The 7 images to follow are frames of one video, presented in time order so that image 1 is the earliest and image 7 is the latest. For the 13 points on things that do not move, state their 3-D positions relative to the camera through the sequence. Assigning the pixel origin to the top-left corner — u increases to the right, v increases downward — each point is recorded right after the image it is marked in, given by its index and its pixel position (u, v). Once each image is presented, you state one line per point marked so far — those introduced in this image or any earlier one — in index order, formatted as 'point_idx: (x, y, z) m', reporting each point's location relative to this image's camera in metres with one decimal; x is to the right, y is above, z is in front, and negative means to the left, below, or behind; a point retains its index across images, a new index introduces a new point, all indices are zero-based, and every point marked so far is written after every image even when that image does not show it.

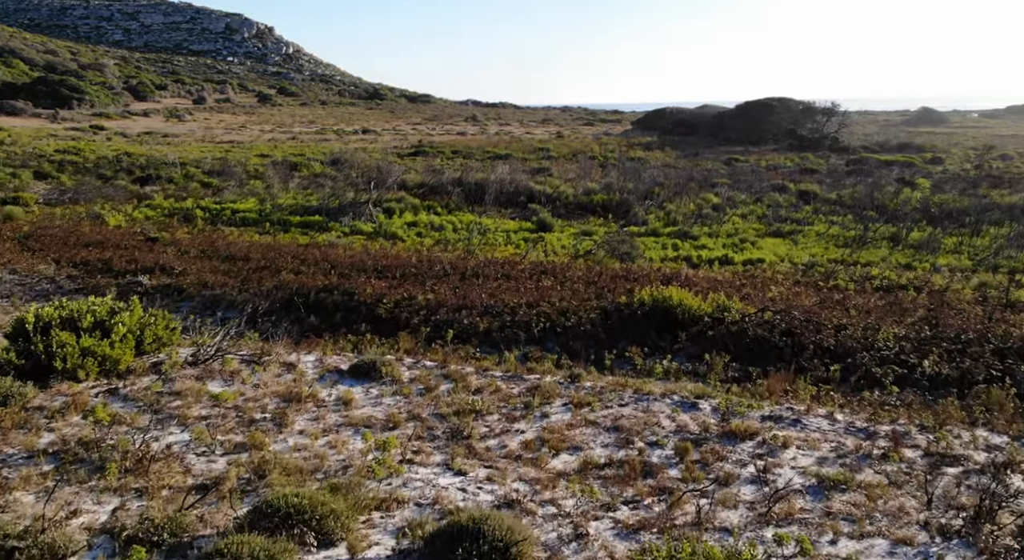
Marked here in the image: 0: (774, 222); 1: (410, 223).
0: (+5.9, +1.3, +19.1) m
1: (-2.2, +1.2, +18.0) m
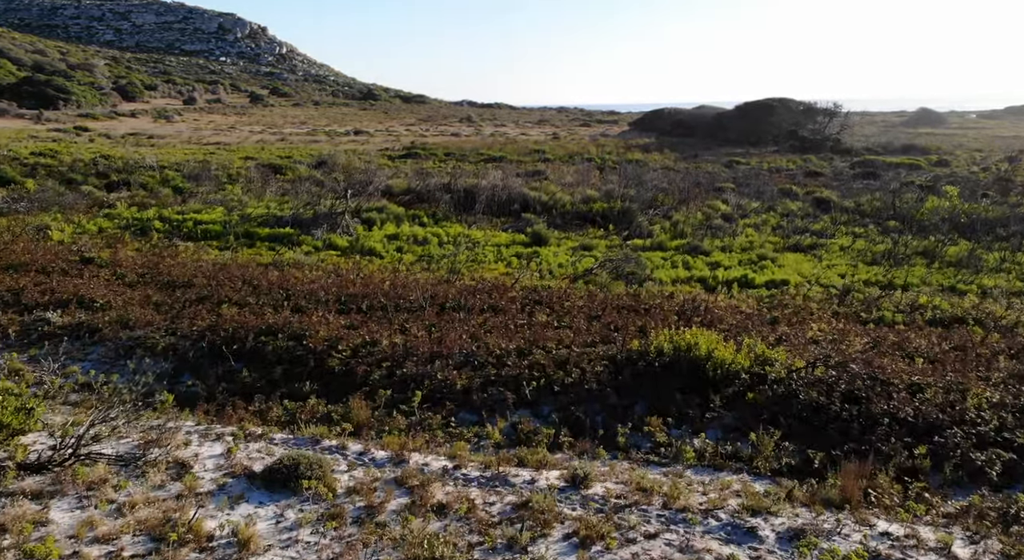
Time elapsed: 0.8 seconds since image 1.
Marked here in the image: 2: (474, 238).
0: (+5.8, +0.9, +17.4) m
1: (-2.3, +0.9, +16.2) m
2: (-0.7, +0.8, +16.5) m
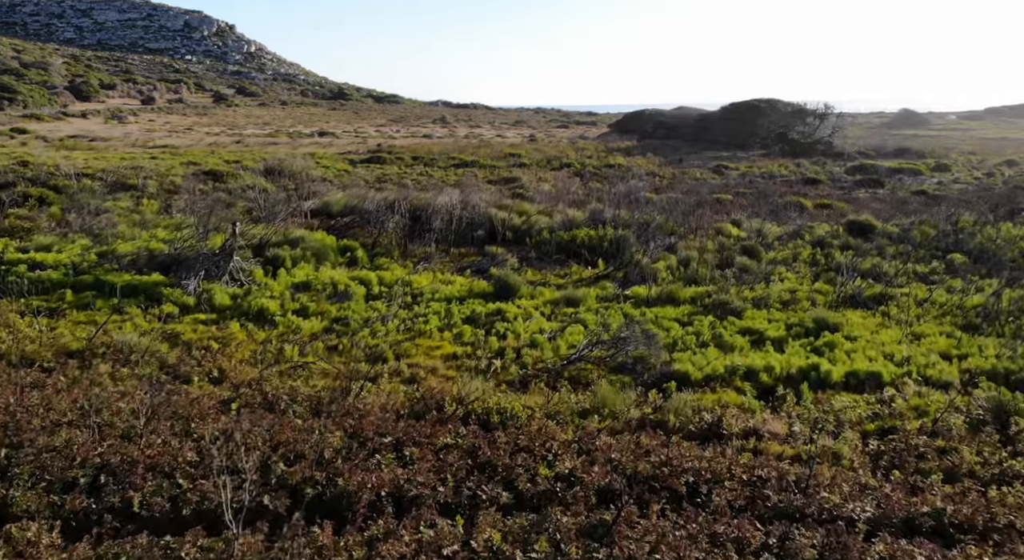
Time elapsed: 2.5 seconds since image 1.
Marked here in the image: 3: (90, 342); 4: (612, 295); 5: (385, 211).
0: (+5.1, 0.0, +13.1) m
1: (-2.9, -0.1, +11.7) m
2: (-1.4, -0.1, +12.0) m
3: (-4.3, -0.6, +8.9) m
4: (+1.4, -0.2, +12.0) m
5: (-2.7, +1.4, +17.7) m
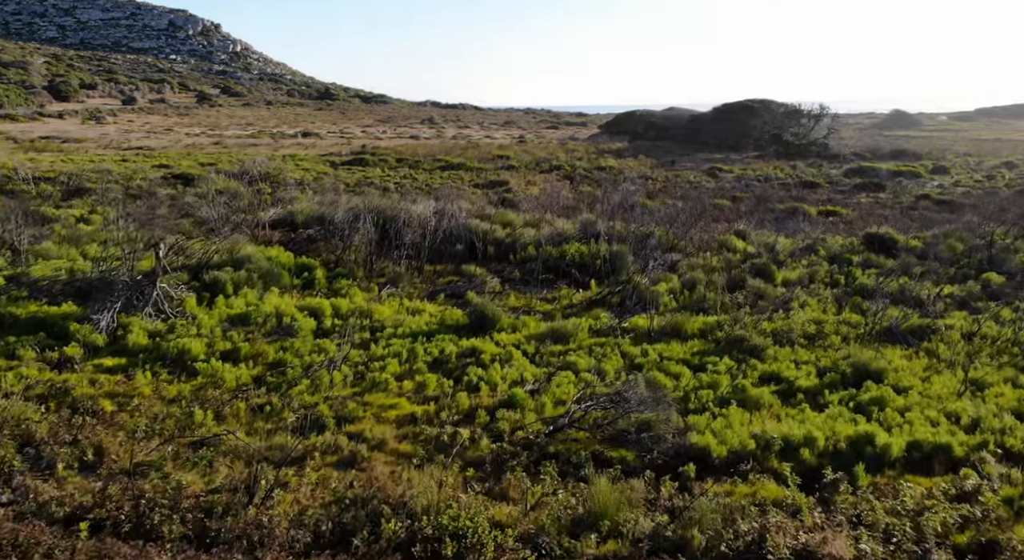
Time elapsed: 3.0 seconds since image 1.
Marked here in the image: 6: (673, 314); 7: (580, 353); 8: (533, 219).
0: (+4.8, -0.3, +11.4) m
1: (-3.2, -0.4, +9.9) m
2: (-1.6, -0.5, +10.2) m
3: (-4.6, -1.0, +7.0) m
4: (+1.2, -0.6, +10.2) m
5: (-3.0, +1.1, +15.9) m
6: (+2.1, -0.4, +10.8) m
7: (+0.7, -0.8, +9.2) m
8: (+0.5, +1.3, +18.5) m
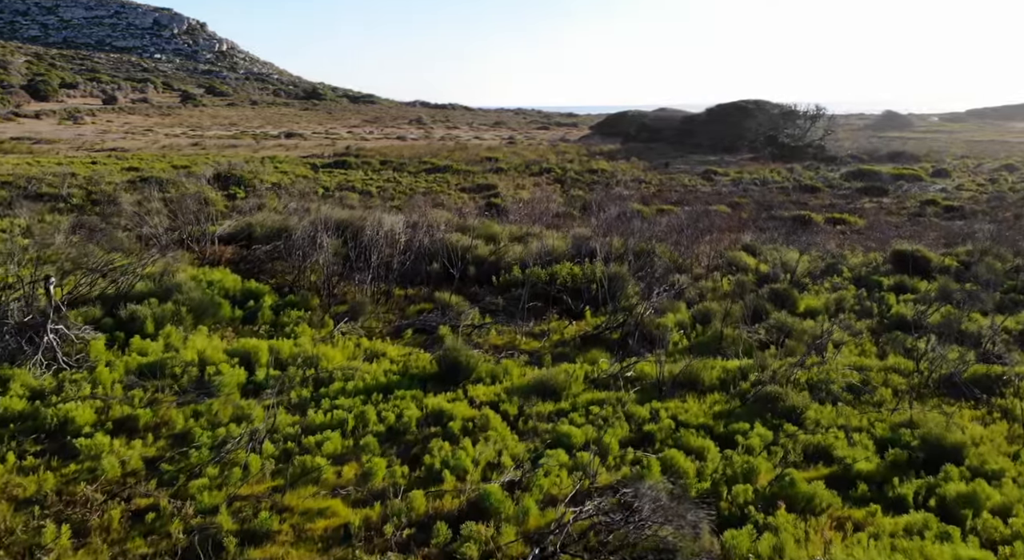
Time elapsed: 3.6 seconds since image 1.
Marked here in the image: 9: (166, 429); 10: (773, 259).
0: (+4.6, -0.7, +9.6) m
1: (-3.4, -0.8, +8.0) m
2: (-1.8, -0.8, +8.3) m
3: (-4.7, -1.4, +5.1) m
4: (+0.9, -0.9, +8.4) m
5: (-3.3, +0.7, +14.0) m
6: (+1.8, -0.8, +9.0) m
7: (+0.5, -1.2, +7.4) m
8: (+0.1, +0.9, +16.7) m
9: (-2.7, -1.2, +6.7) m
10: (+4.5, +0.4, +14.6) m
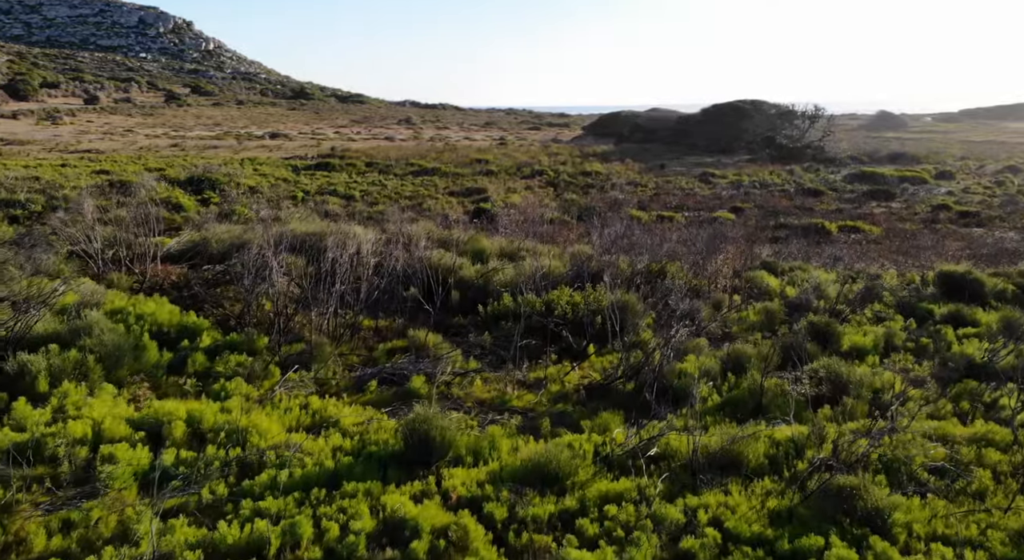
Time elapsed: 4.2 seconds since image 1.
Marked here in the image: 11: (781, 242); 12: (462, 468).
0: (+4.5, -1.1, +7.8) m
1: (-3.5, -1.2, +6.1) m
2: (-1.9, -1.2, +6.4) m
3: (-4.8, -1.8, +3.2) m
4: (+0.9, -1.3, +6.5) m
5: (-3.4, +0.3, +12.1) m
6: (+1.7, -1.2, +7.1) m
7: (+0.4, -1.5, +5.5) m
8: (0.0, +0.6, +14.8) m
9: (-2.8, -1.6, +4.8) m
10: (+4.4, 0.0, +12.8) m
11: (+6.2, +0.9, +19.5) m
12: (-0.4, -1.4, +6.2) m
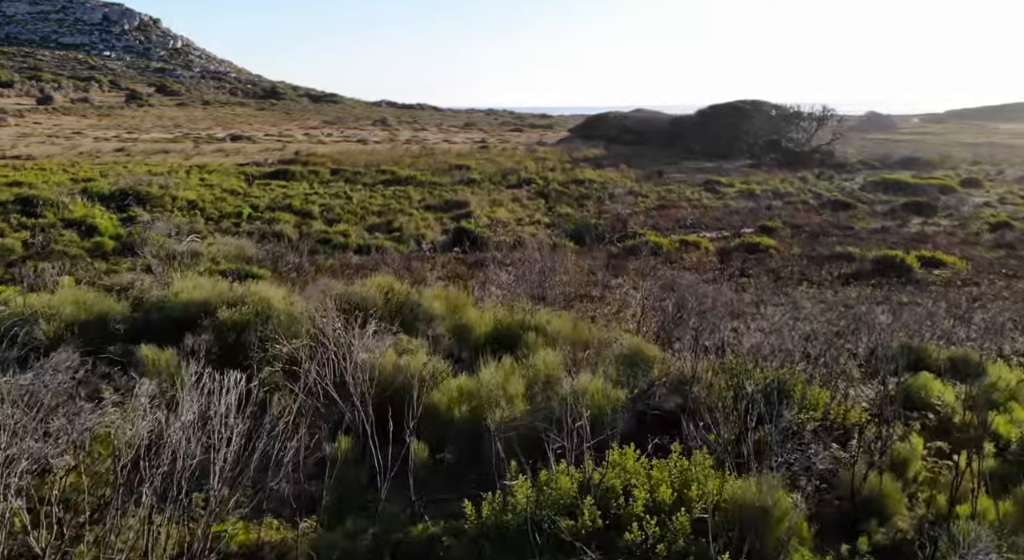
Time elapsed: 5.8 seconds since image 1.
0: (+4.7, -2.1, +2.6) m
1: (-3.3, -2.3, +0.7) m
2: (-1.7, -2.3, +1.1) m
3: (-4.5, -2.9, -2.2) m
4: (+1.1, -2.4, +1.2) m
5: (-3.3, -0.8, +6.7) m
6: (+2.0, -2.2, +1.9) m
7: (+0.7, -2.6, +0.2) m
8: (0.0, -0.5, +9.5) m
9: (-2.5, -2.7, -0.6) m
10: (+4.4, -1.1, +7.6) m
11: (+6.1, -0.1, +14.4) m
12: (-0.1, -2.5, +0.9) m
